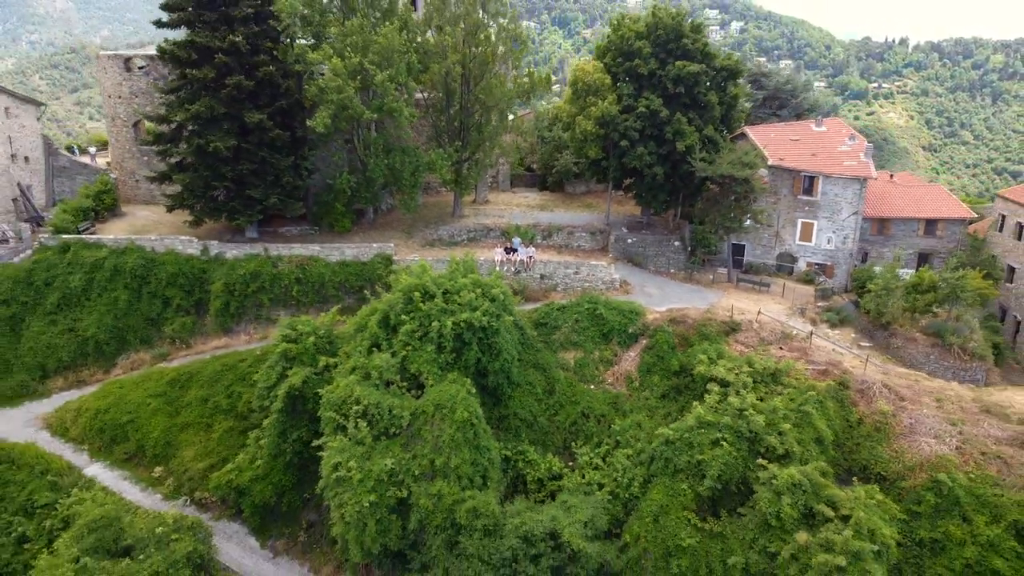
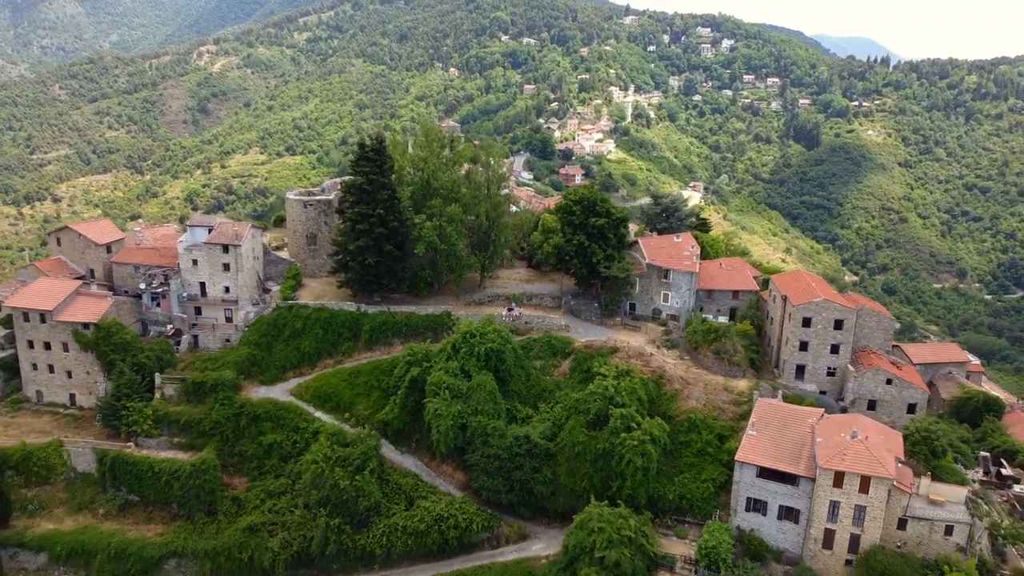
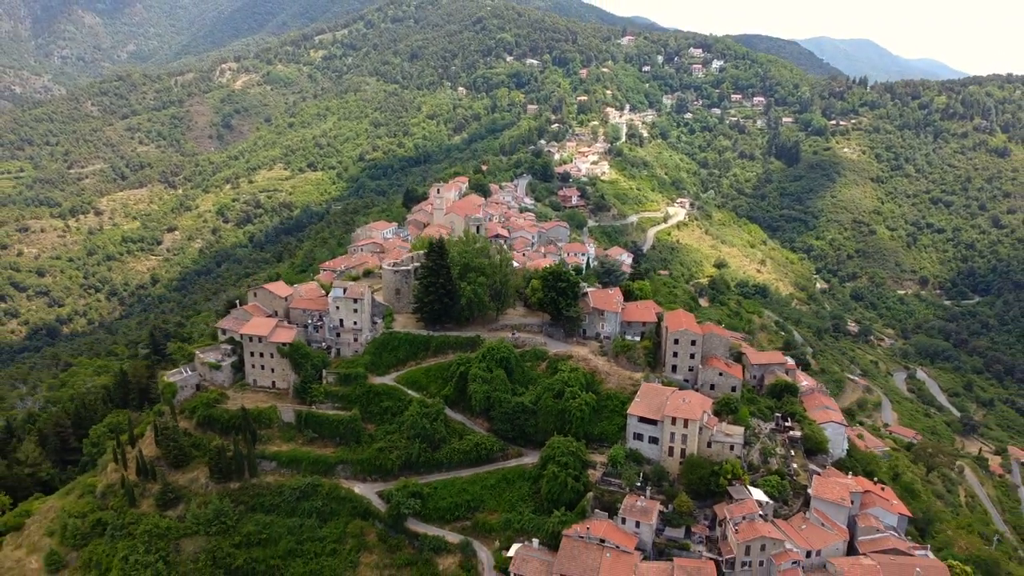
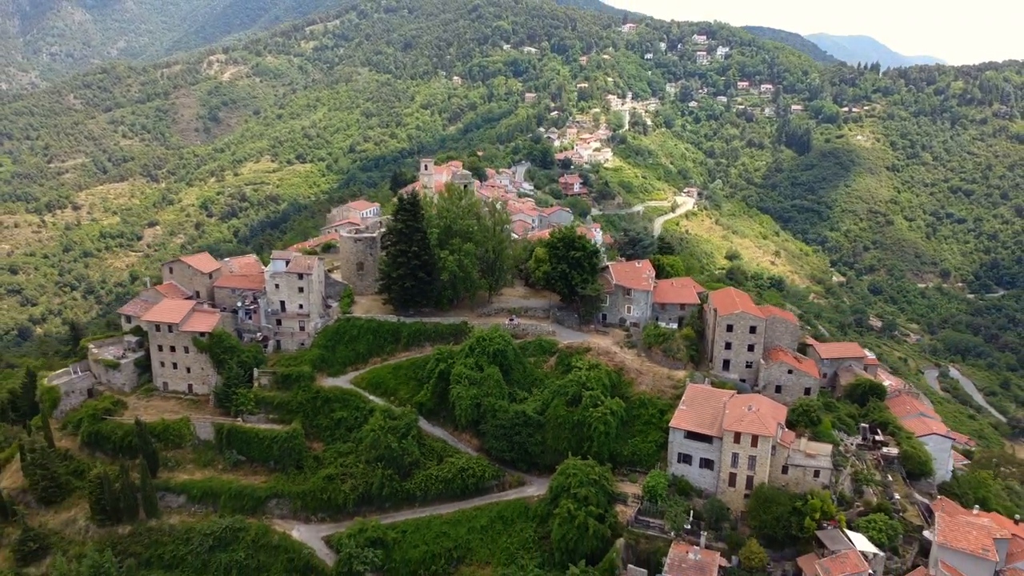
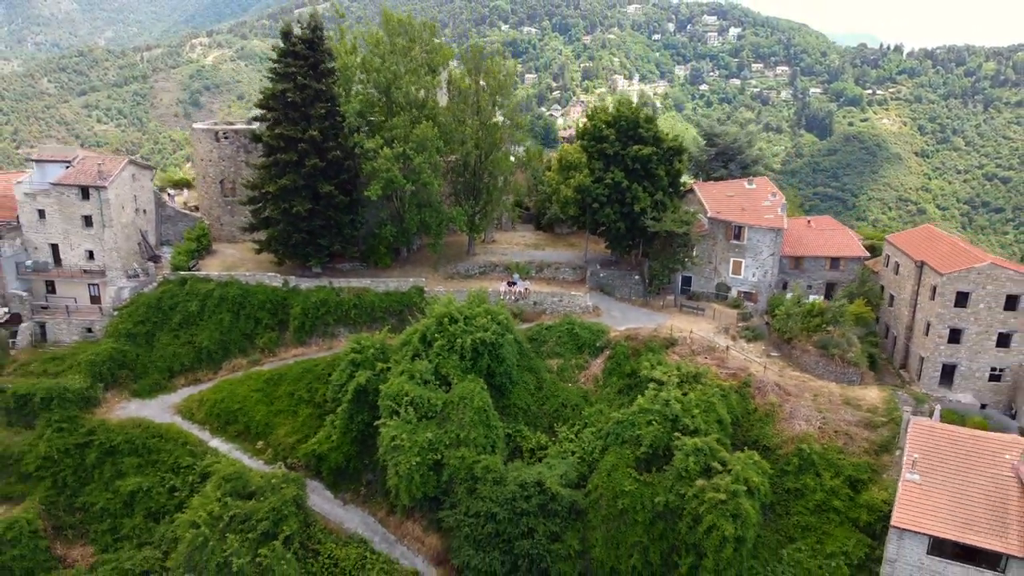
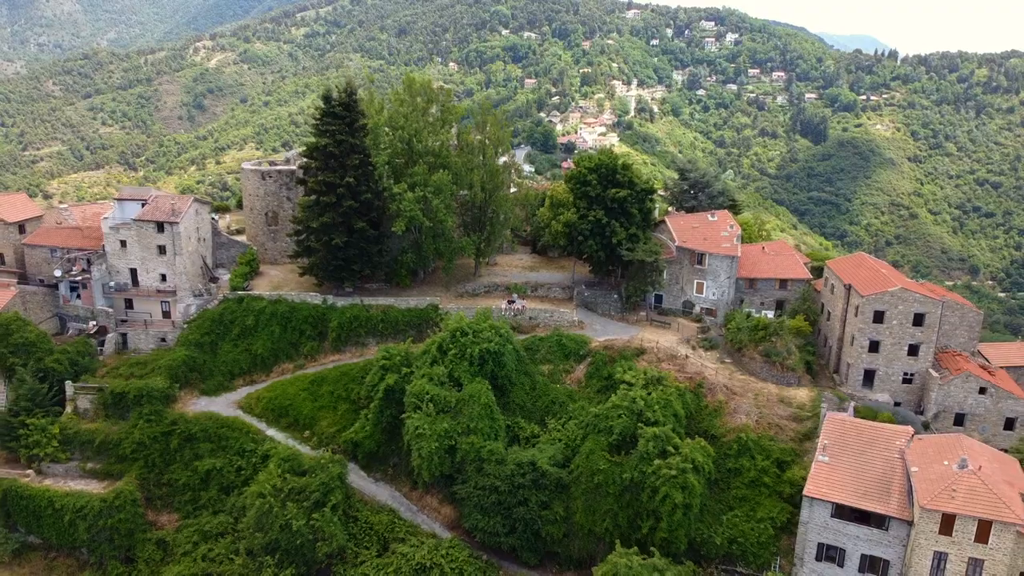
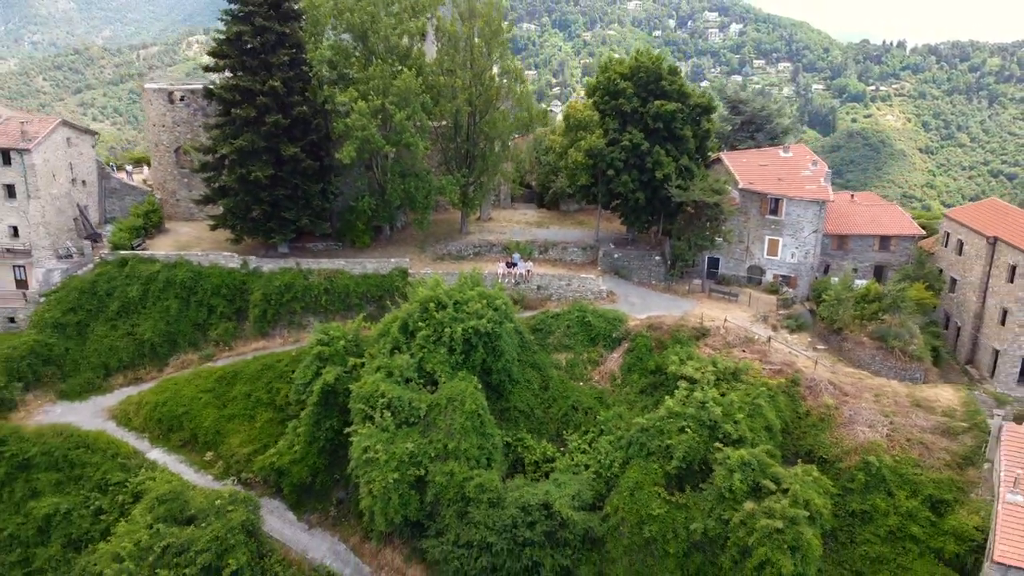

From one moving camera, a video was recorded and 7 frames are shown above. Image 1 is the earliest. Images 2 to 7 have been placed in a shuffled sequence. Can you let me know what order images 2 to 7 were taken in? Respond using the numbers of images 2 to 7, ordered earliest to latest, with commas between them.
7, 5, 6, 2, 4, 3
